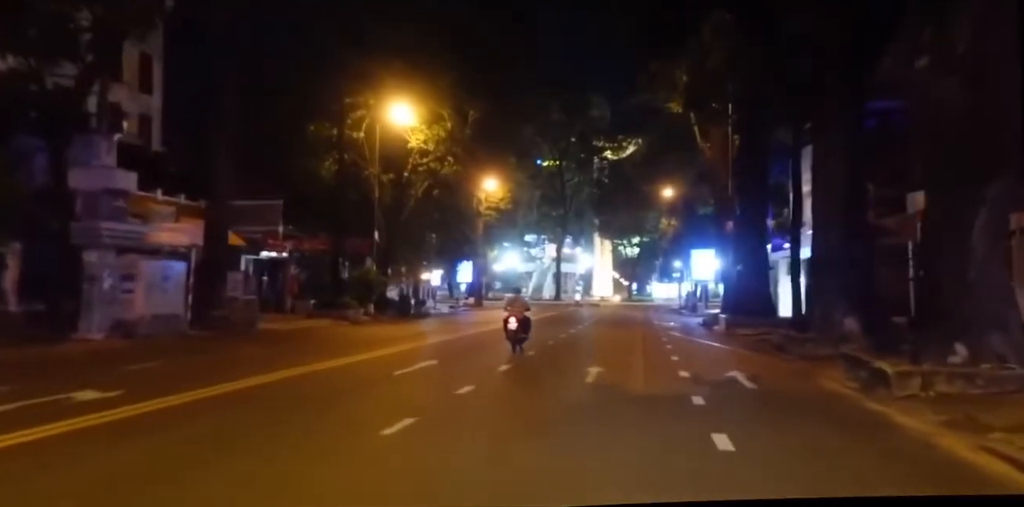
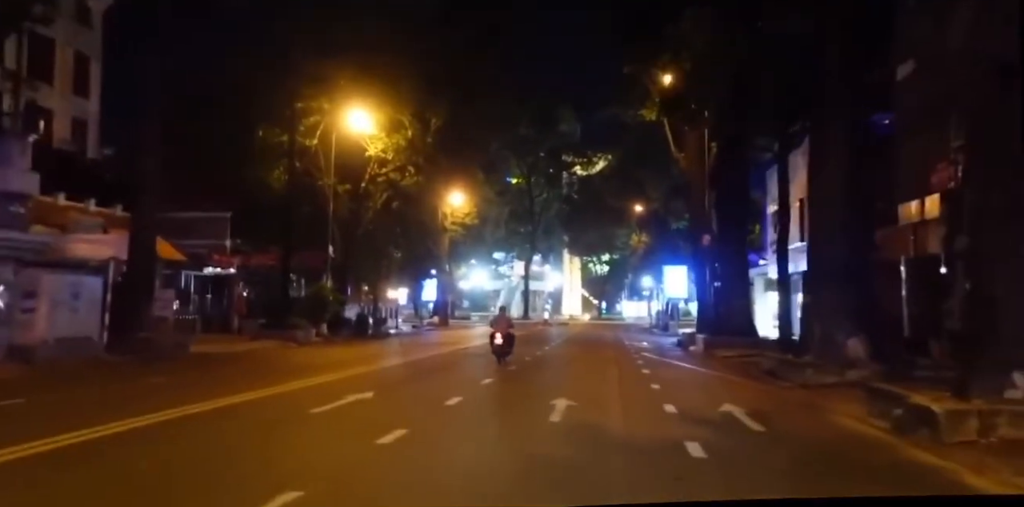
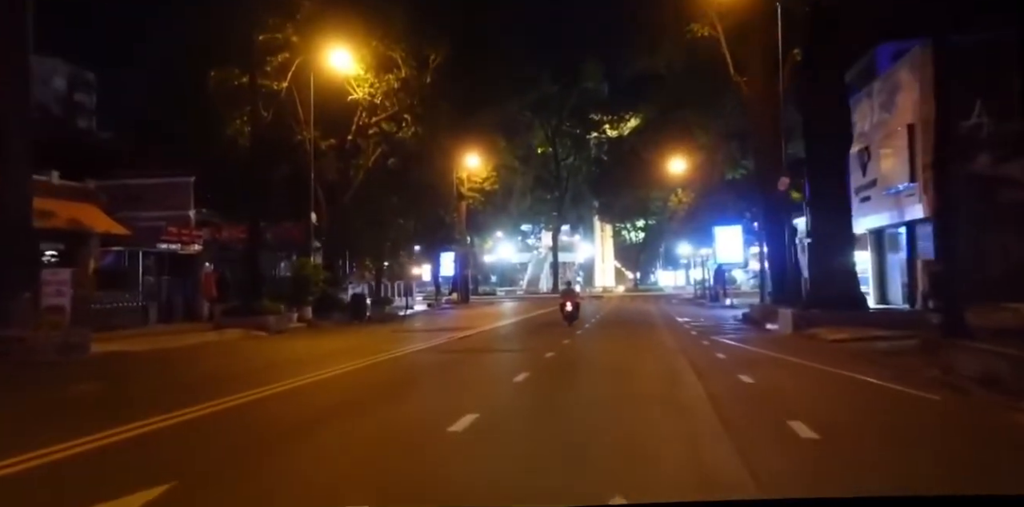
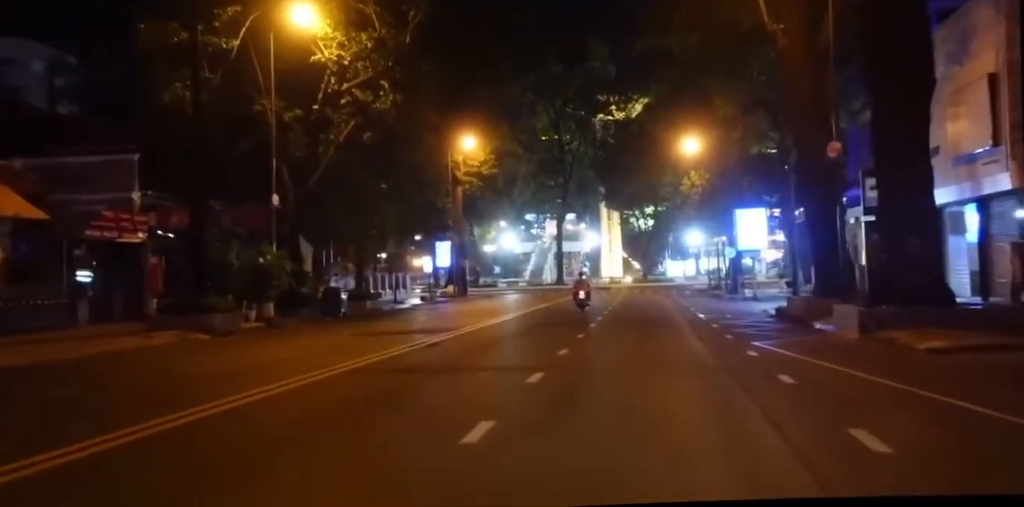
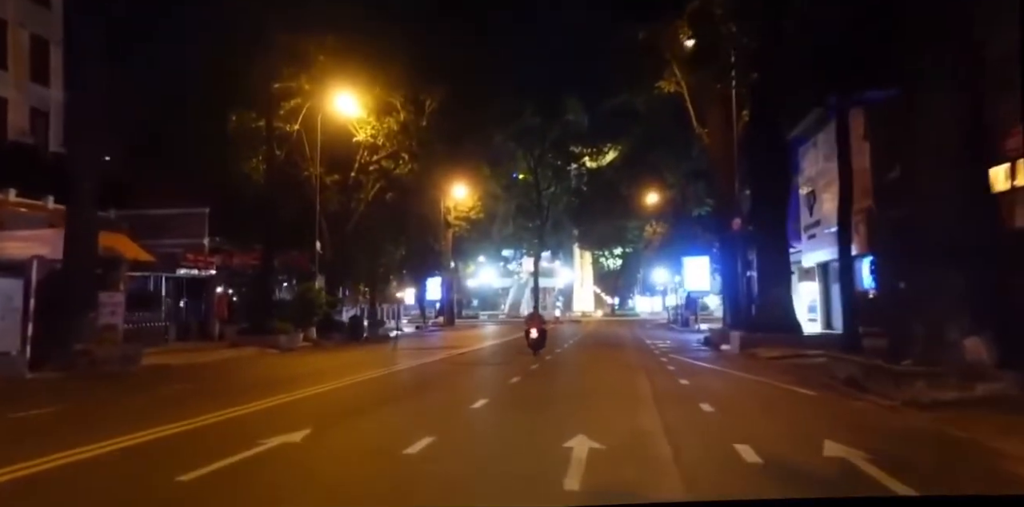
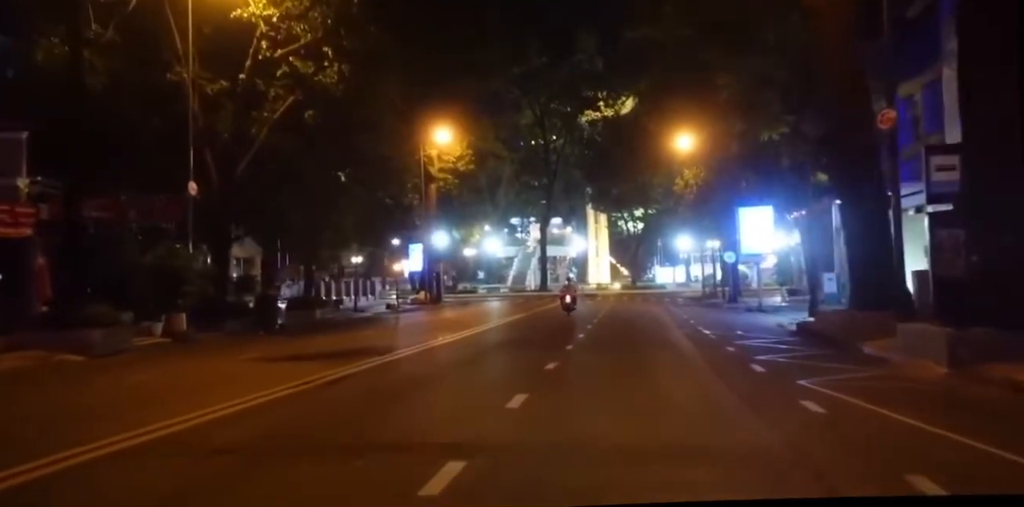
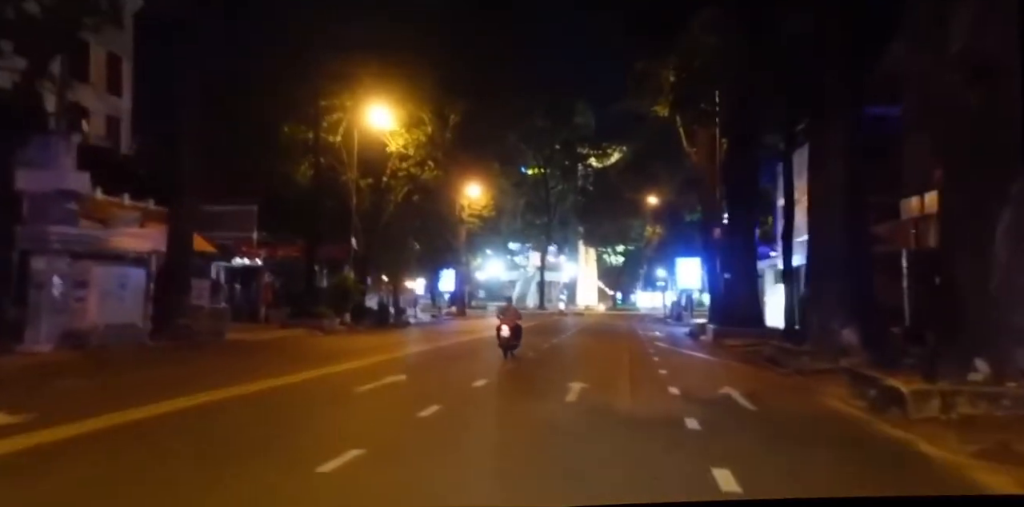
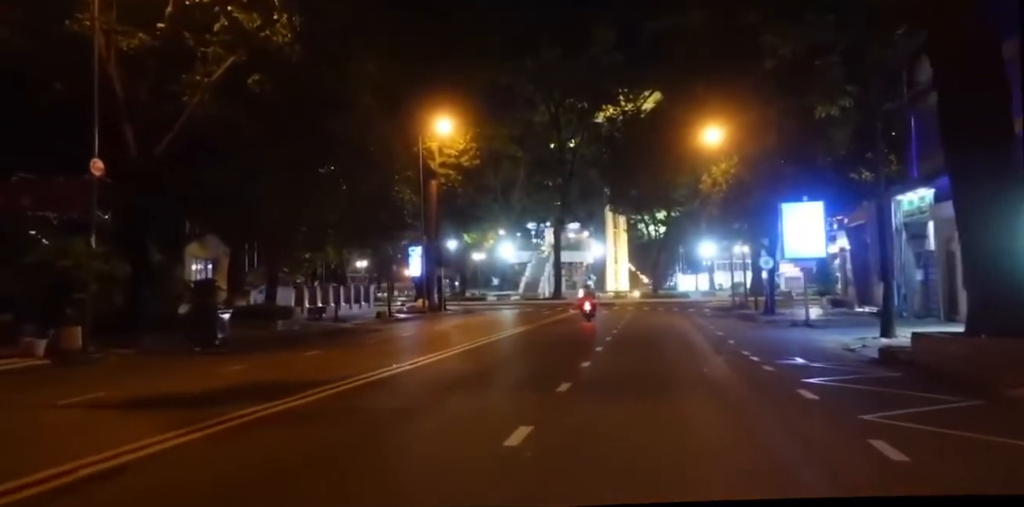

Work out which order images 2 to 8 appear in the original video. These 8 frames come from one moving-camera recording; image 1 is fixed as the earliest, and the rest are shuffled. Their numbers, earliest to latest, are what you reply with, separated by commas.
7, 2, 5, 3, 4, 6, 8
